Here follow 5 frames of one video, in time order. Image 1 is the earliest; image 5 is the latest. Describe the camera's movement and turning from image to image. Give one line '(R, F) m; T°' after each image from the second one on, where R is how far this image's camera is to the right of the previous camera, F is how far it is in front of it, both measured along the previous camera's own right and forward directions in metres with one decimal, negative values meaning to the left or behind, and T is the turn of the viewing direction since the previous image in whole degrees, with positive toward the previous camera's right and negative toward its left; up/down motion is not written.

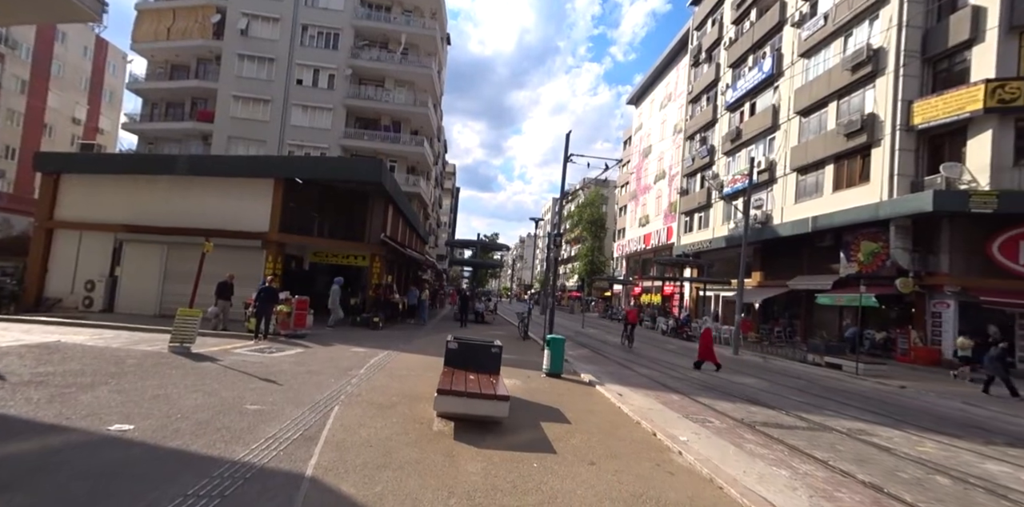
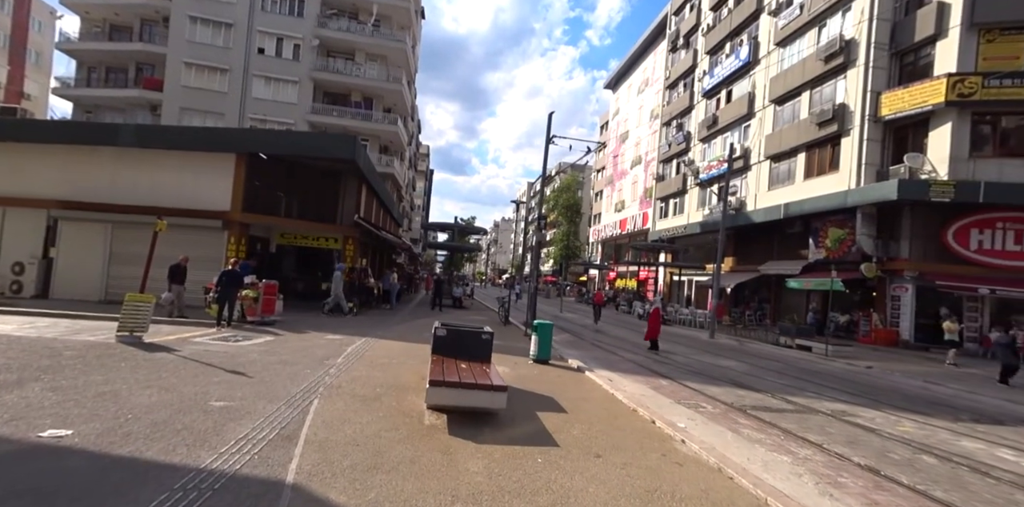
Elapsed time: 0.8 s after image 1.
(-0.3, +0.5) m; +3°
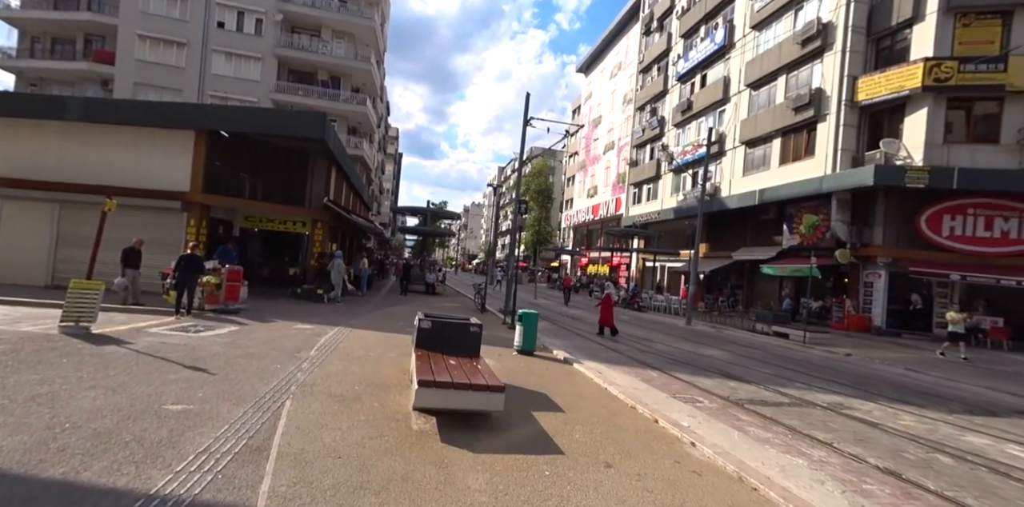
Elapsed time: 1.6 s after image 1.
(-0.3, +0.6) m; +3°
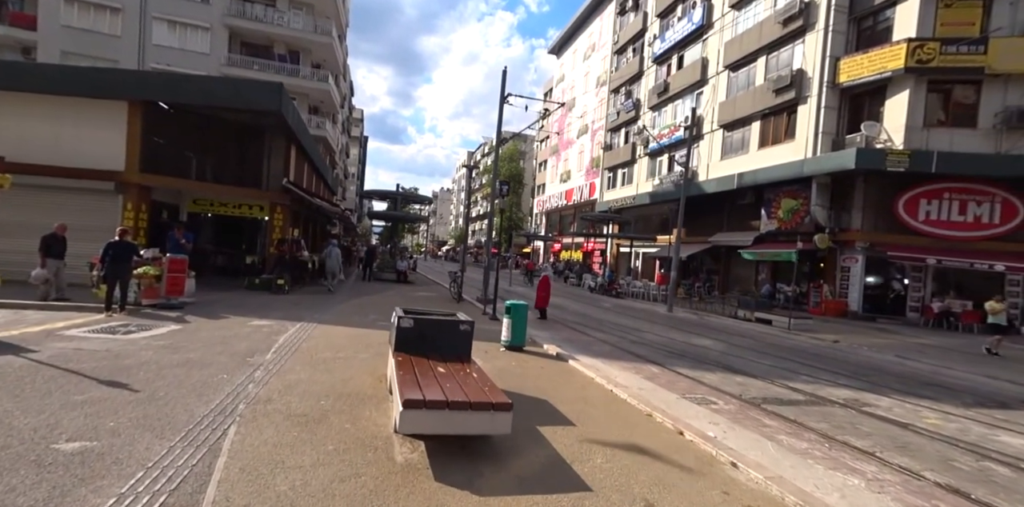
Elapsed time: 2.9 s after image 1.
(-0.3, +1.1) m; +4°
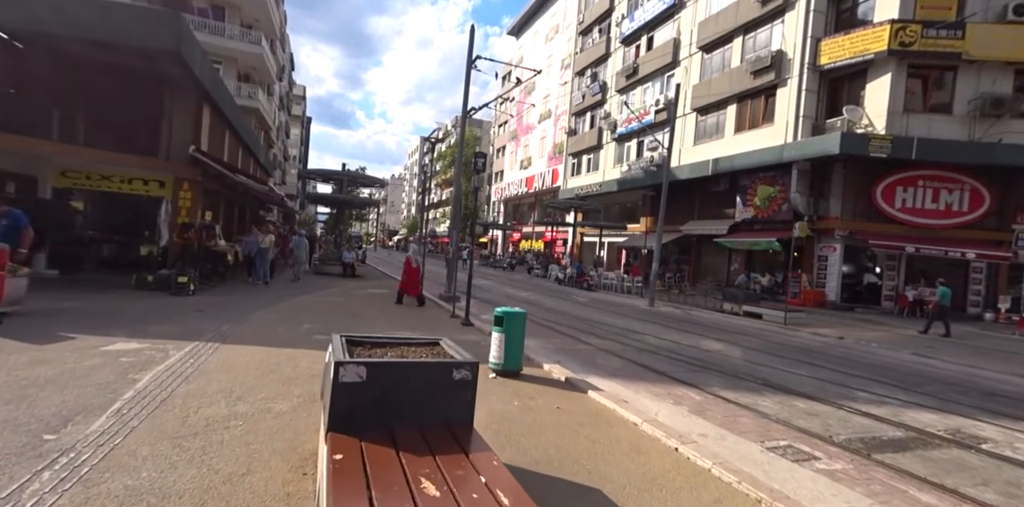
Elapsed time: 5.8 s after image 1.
(-0.6, +2.7) m; +6°
